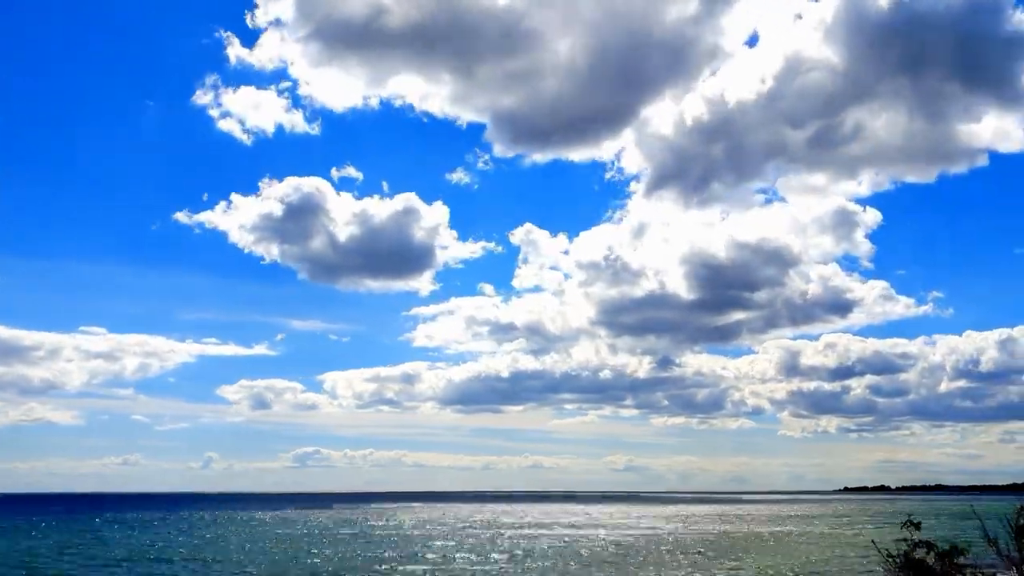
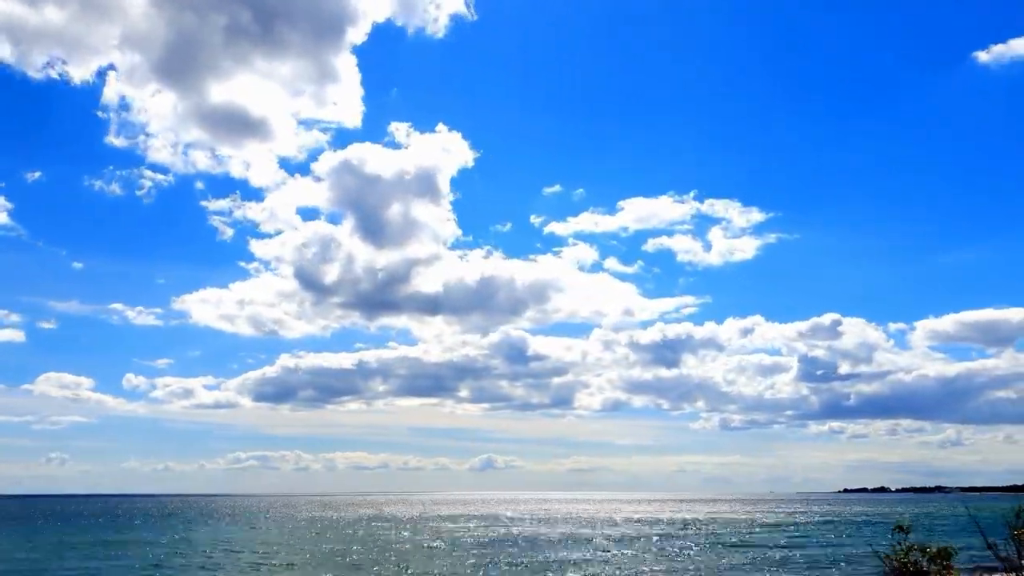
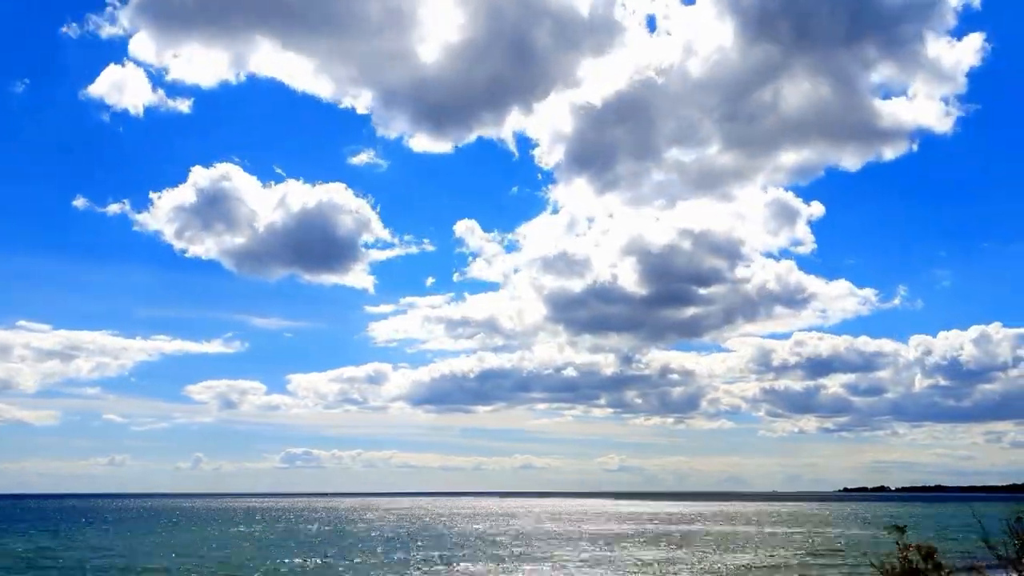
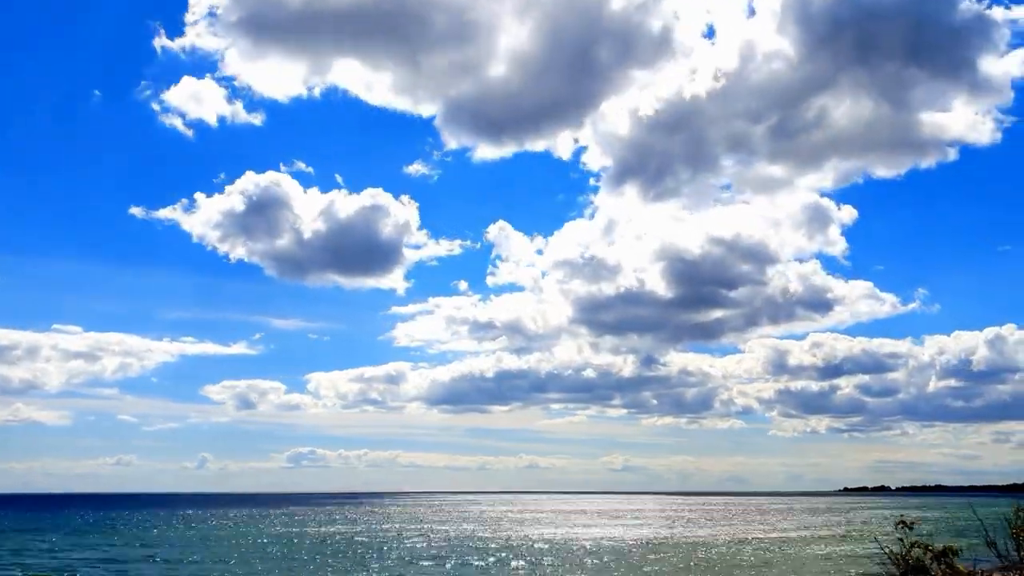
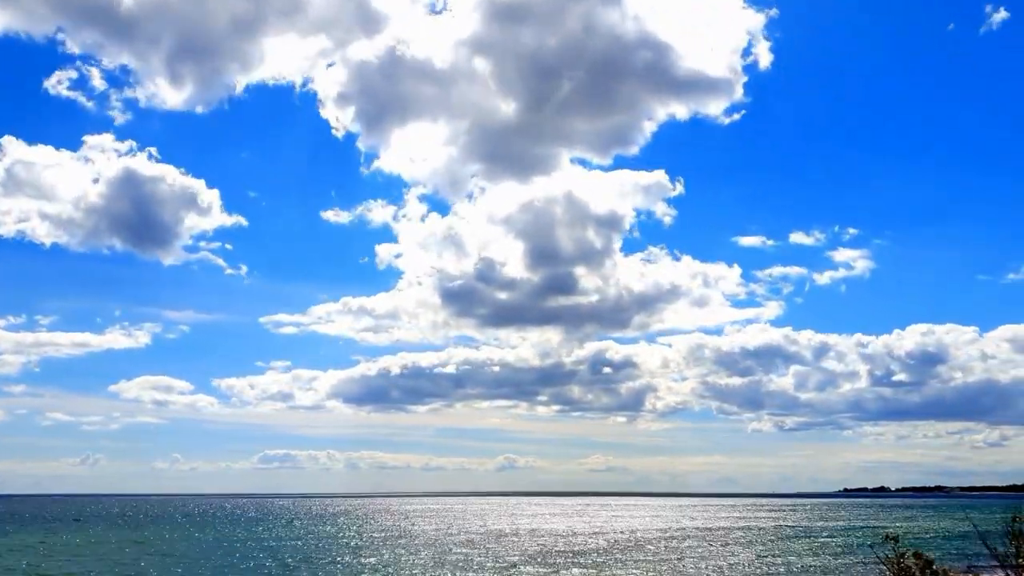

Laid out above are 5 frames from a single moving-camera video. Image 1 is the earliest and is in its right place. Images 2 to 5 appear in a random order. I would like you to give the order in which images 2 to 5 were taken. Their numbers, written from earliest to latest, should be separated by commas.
4, 3, 5, 2
